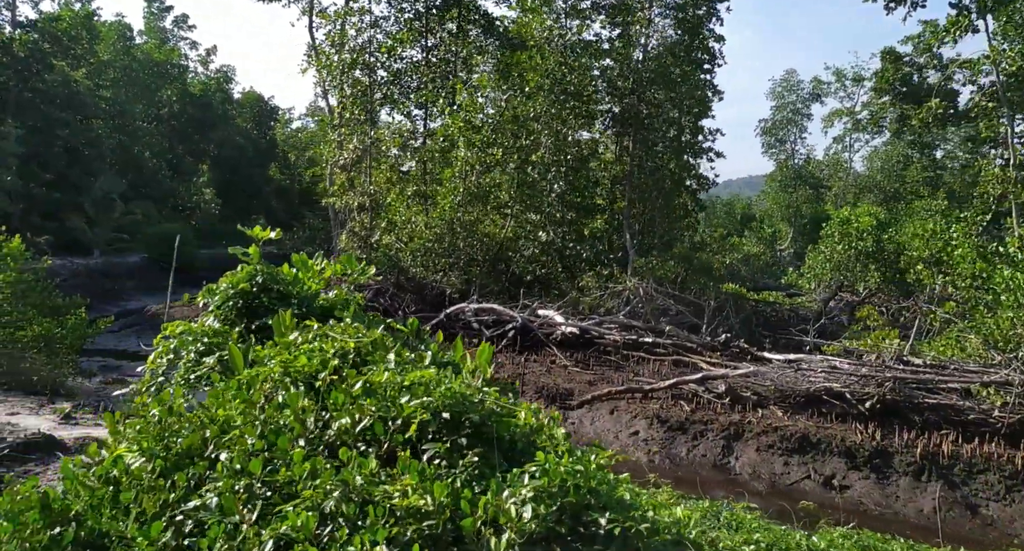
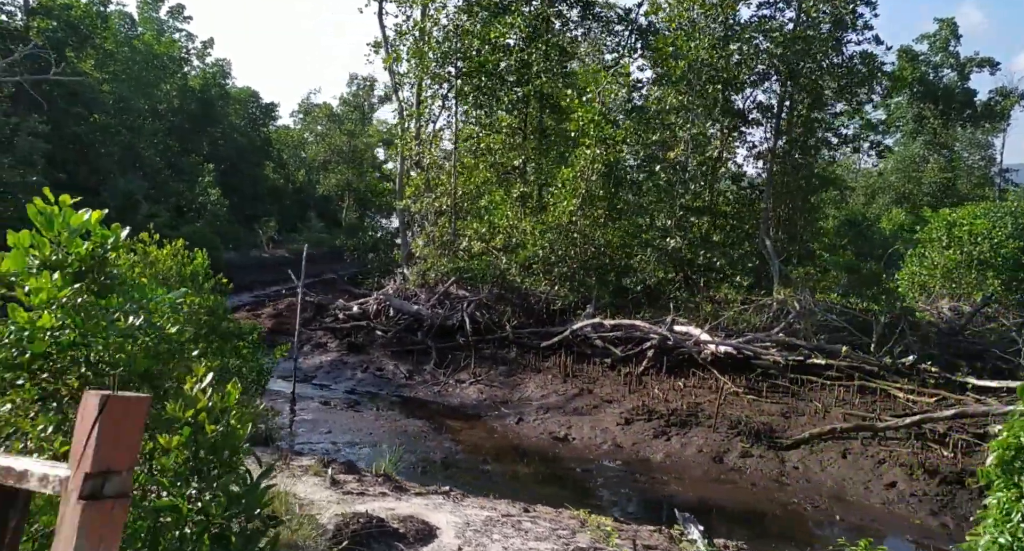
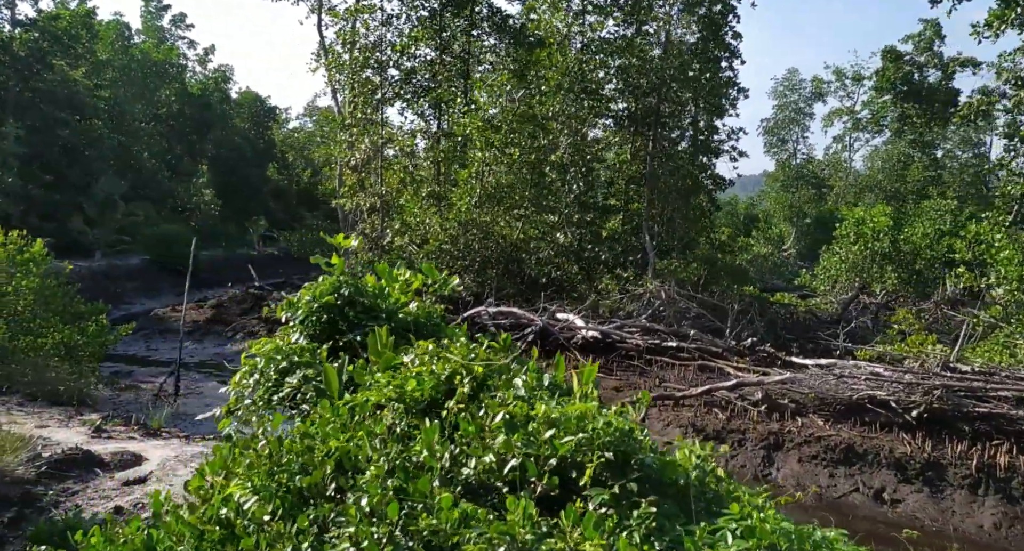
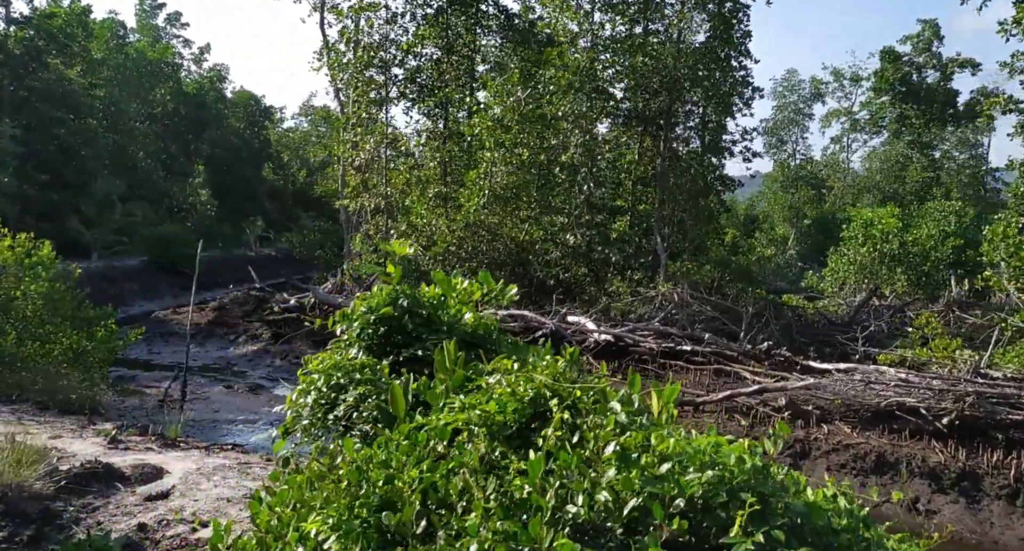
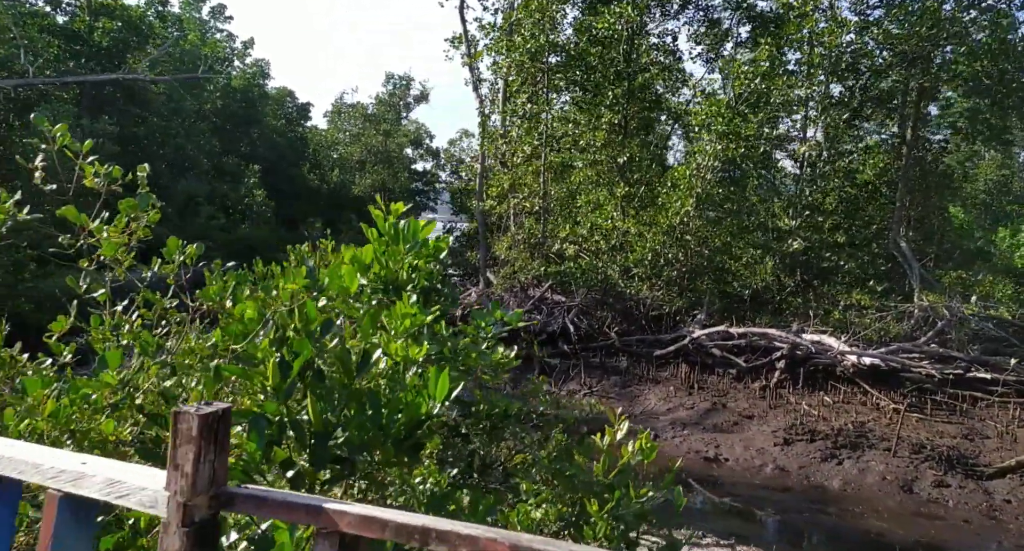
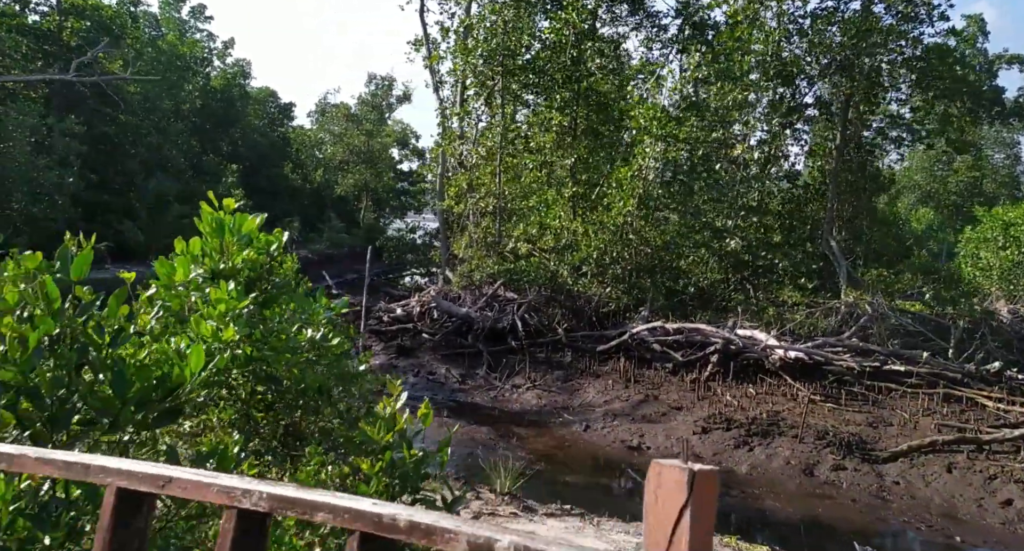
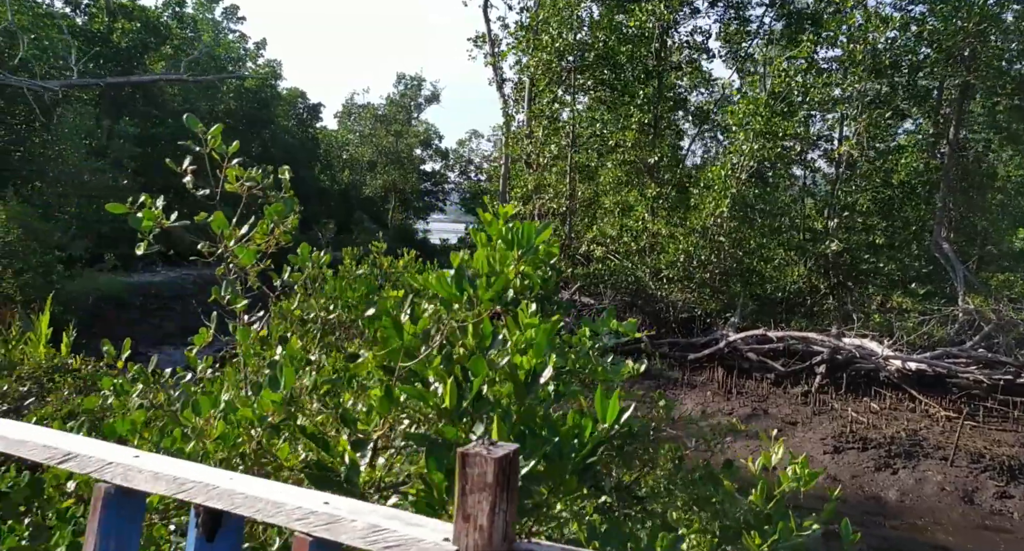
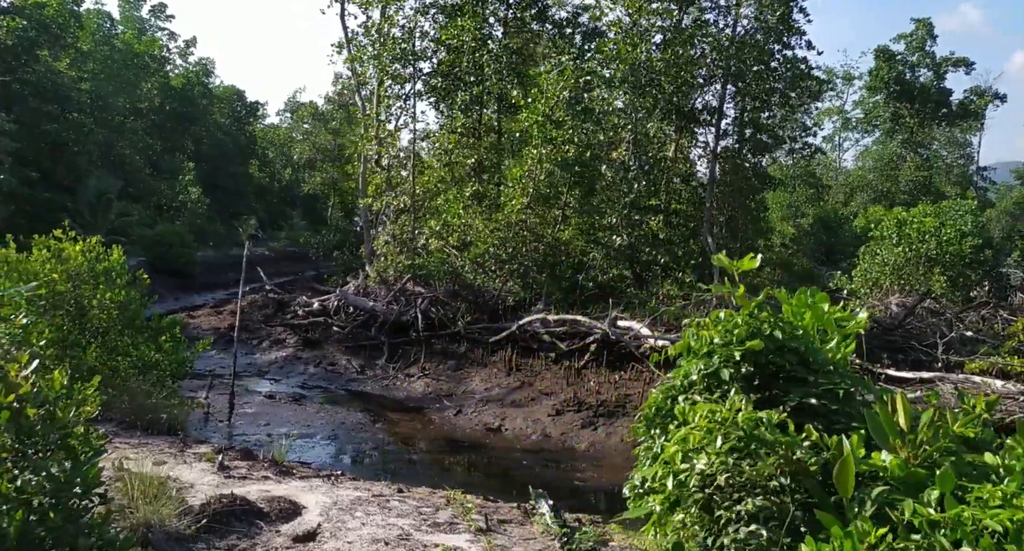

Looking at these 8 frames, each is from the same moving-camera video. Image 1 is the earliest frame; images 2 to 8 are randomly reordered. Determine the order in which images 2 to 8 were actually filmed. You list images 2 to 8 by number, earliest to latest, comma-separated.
3, 4, 8, 2, 6, 5, 7
